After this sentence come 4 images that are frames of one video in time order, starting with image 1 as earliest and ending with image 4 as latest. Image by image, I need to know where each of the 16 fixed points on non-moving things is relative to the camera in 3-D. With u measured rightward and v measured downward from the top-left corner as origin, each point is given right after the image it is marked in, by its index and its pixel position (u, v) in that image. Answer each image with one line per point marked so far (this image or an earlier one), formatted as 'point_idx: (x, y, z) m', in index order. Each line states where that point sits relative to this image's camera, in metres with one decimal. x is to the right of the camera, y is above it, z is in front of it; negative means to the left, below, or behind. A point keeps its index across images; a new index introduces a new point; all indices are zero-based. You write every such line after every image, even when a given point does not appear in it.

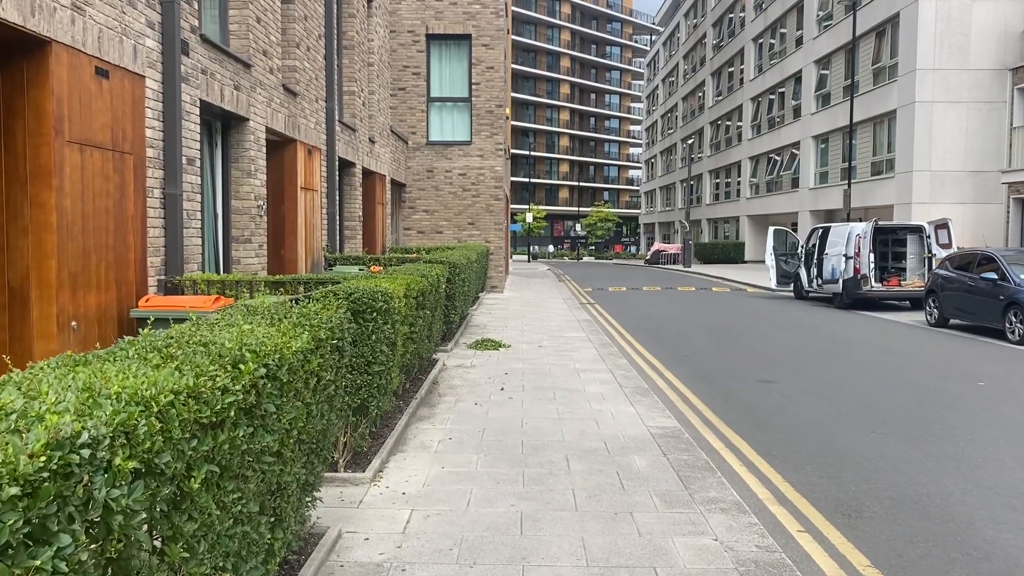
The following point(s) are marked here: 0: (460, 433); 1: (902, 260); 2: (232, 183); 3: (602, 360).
0: (-0.4, -1.1, +6.3) m
1: (+8.3, +0.6, +18.5) m
2: (-2.9, +1.1, +8.8) m
3: (+1.1, -0.8, +10.1) m
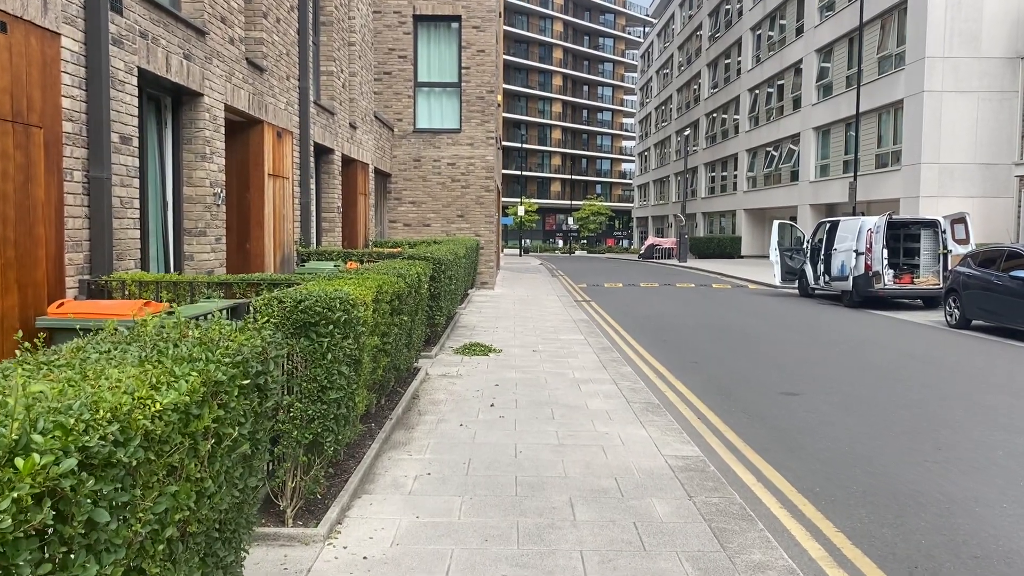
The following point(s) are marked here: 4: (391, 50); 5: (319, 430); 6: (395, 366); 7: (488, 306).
0: (-0.4, -1.1, +5.3) m
1: (+8.2, +0.6, +17.5) m
2: (-2.9, +1.1, +7.7) m
3: (+1.0, -0.8, +9.1) m
4: (-2.6, +5.2, +18.8) m
5: (-0.9, -0.7, +4.2) m
6: (-0.9, -0.6, +6.4) m
7: (-0.4, -0.3, +15.6) m
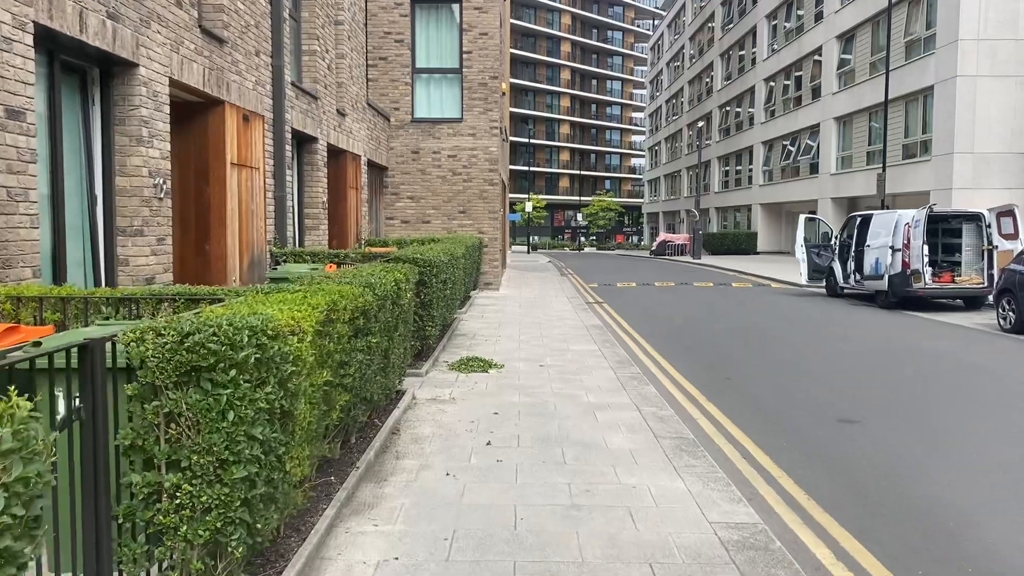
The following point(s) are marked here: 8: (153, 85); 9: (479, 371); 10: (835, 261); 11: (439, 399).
0: (-0.4, -1.2, +3.9) m
1: (+8.3, +0.7, +16.1) m
2: (-2.9, +1.0, +6.4) m
3: (+1.0, -0.9, +7.7) m
4: (-2.5, +5.1, +17.5) m
5: (-1.0, -0.8, +2.9) m
6: (-0.9, -0.7, +5.1) m
7: (-0.3, -0.4, +14.2) m
8: (-2.7, +1.5, +6.5) m
9: (-0.3, -0.8, +8.4) m
10: (+7.0, +0.6, +18.9) m
11: (-0.6, -0.9, +7.1) m
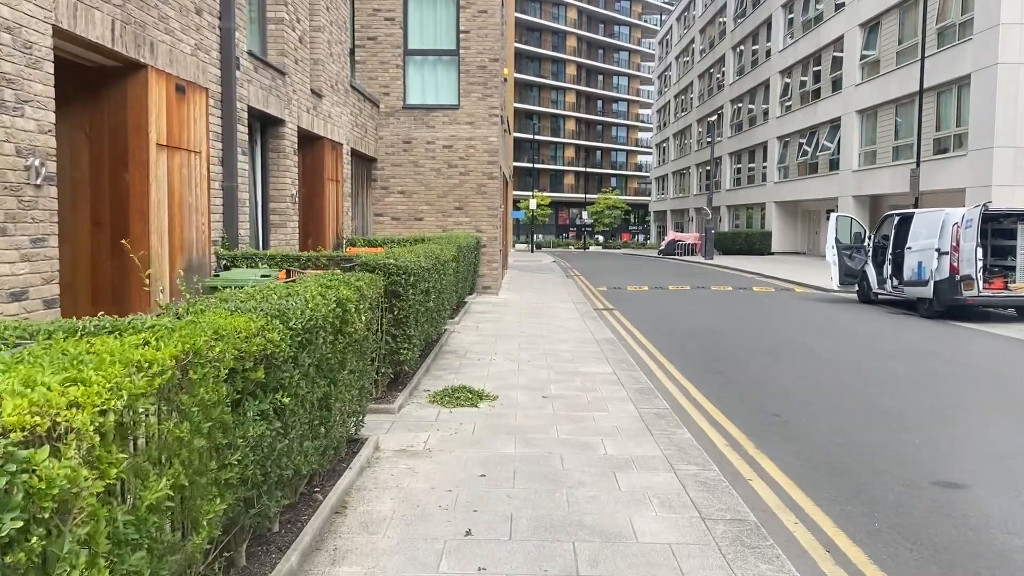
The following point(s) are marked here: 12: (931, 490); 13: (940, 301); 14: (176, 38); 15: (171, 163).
0: (-0.5, -1.3, +2.2) m
1: (+8.3, +0.5, +14.4) m
2: (-3.0, +0.9, +4.7) m
3: (+1.0, -1.0, +6.1) m
4: (-2.5, +5.1, +15.8) m
5: (-1.0, -0.9, +1.2) m
6: (-0.9, -0.8, +3.4) m
7: (-0.3, -0.5, +12.5) m
8: (-2.7, +1.4, +4.9) m
9: (-0.4, -0.9, +6.7) m
10: (+7.1, +0.5, +17.1) m
11: (-0.6, -1.0, +5.4) m
12: (+2.4, -1.2, +4.9) m
13: (+7.1, -0.2, +14.4) m
14: (-2.7, +2.0, +7.0) m
15: (-2.7, +1.0, +6.9) m
